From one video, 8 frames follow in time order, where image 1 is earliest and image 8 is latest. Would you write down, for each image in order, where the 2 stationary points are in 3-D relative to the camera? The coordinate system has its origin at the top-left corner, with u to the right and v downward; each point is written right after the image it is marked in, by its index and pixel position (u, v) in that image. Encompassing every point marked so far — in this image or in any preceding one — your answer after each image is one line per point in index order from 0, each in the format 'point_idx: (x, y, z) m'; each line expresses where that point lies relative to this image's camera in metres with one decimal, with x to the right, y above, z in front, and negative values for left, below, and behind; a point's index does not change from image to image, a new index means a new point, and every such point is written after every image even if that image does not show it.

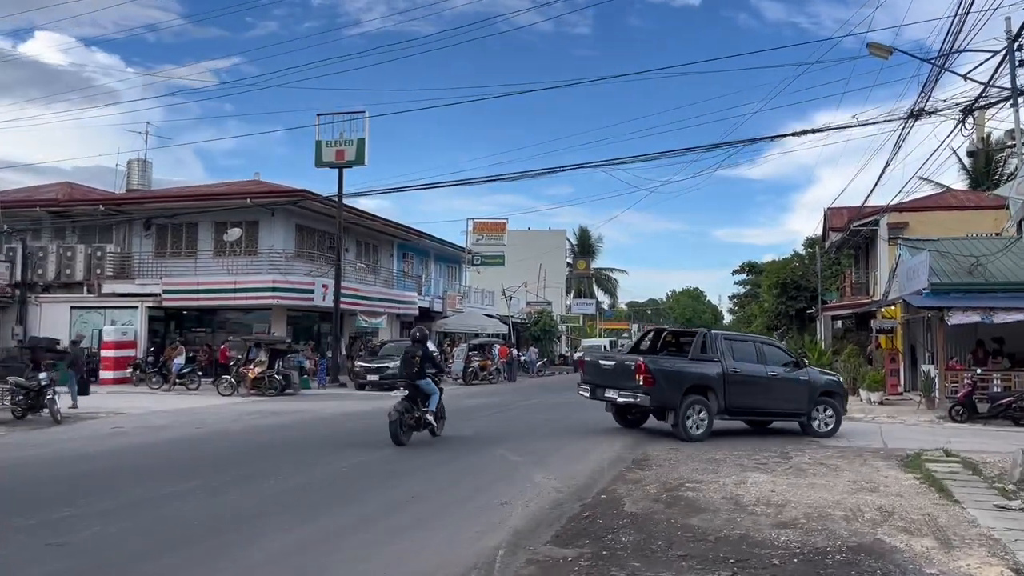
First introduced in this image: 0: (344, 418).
0: (-3.6, -2.7, +18.3) m
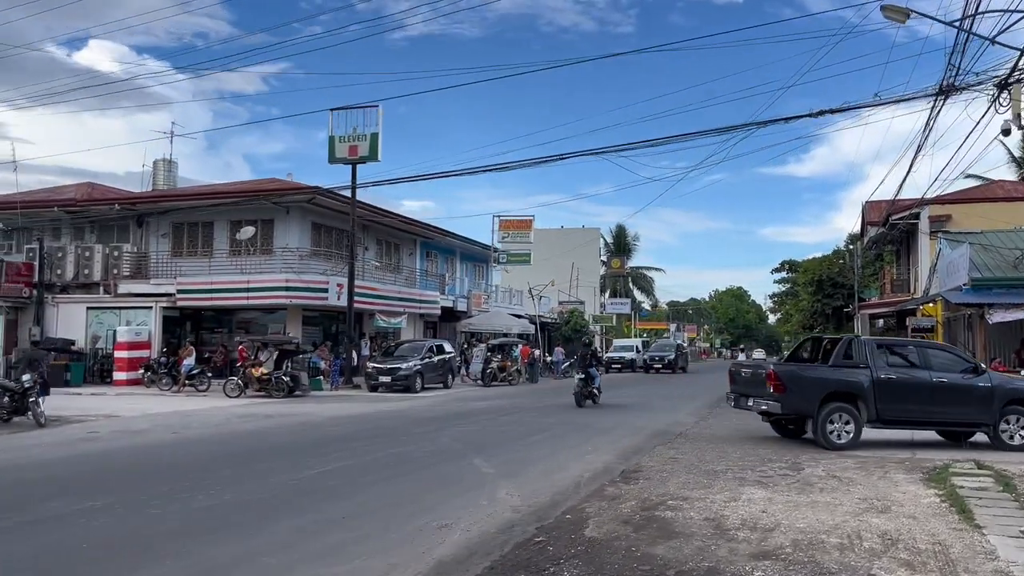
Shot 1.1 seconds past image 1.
0: (-3.6, -2.7, +17.5) m
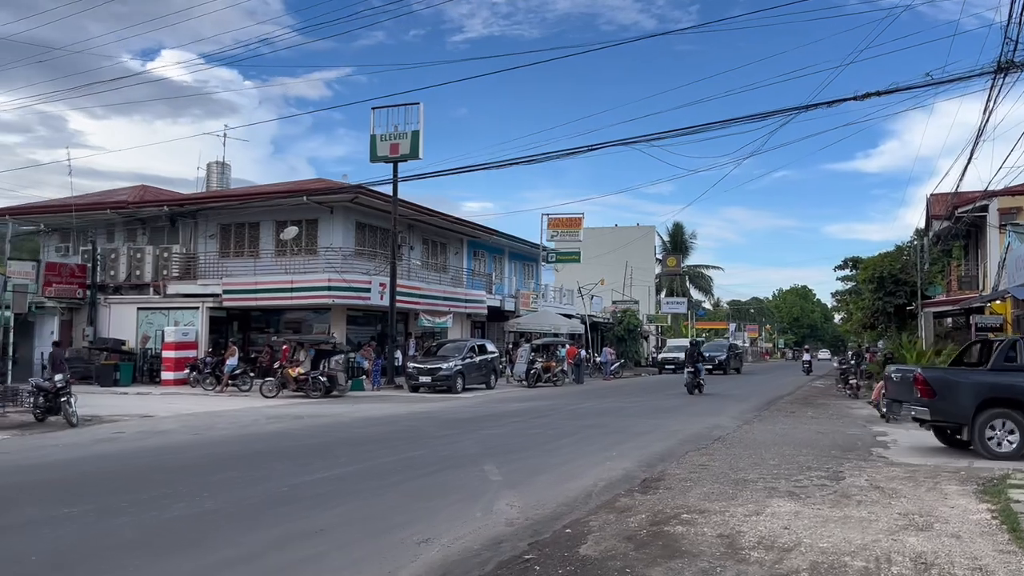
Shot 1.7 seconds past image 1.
0: (-2.9, -2.7, +17.1) m
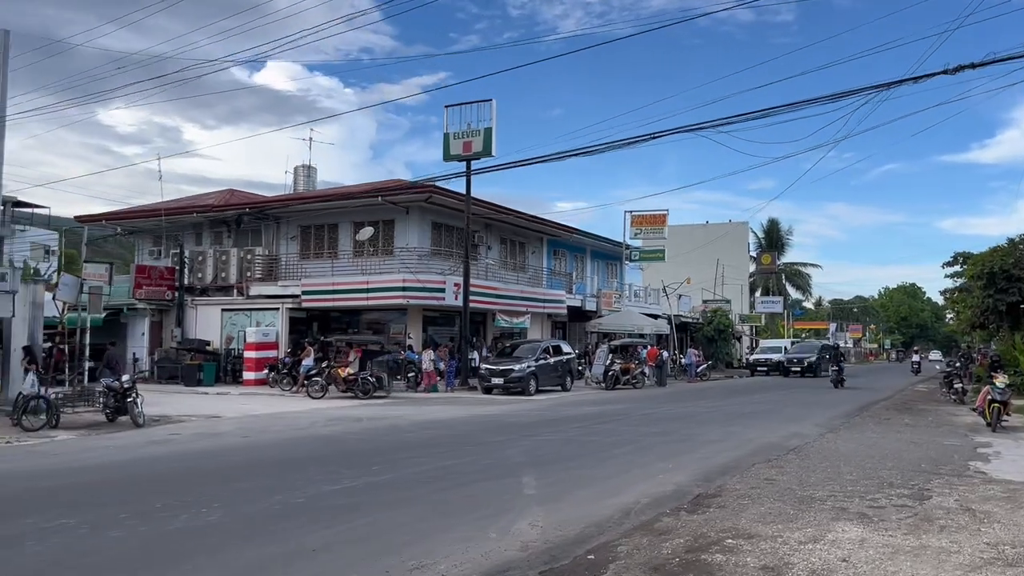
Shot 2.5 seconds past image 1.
0: (-1.7, -2.7, +16.7) m
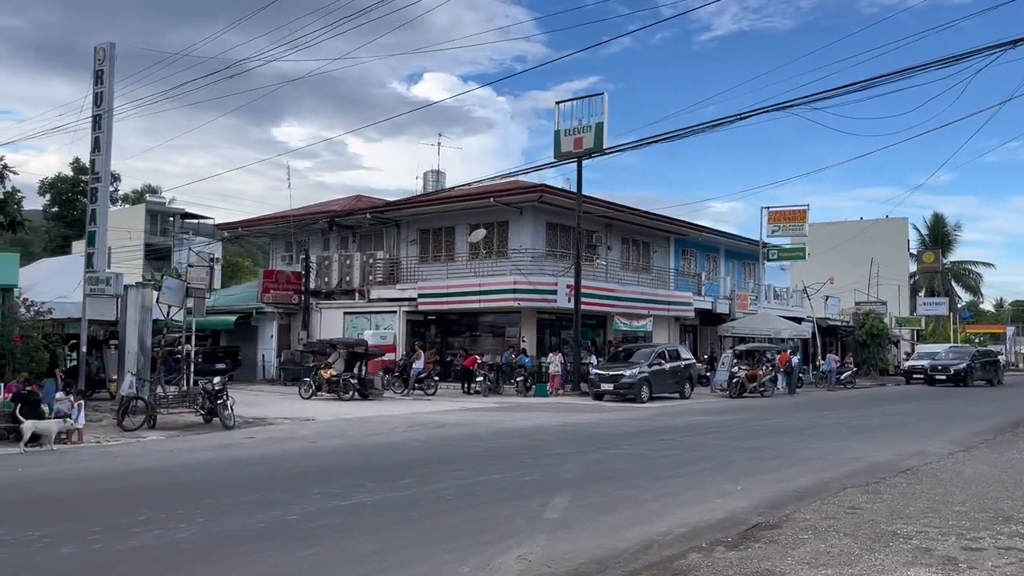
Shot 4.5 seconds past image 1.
0: (-0.1, -2.7, +15.9) m
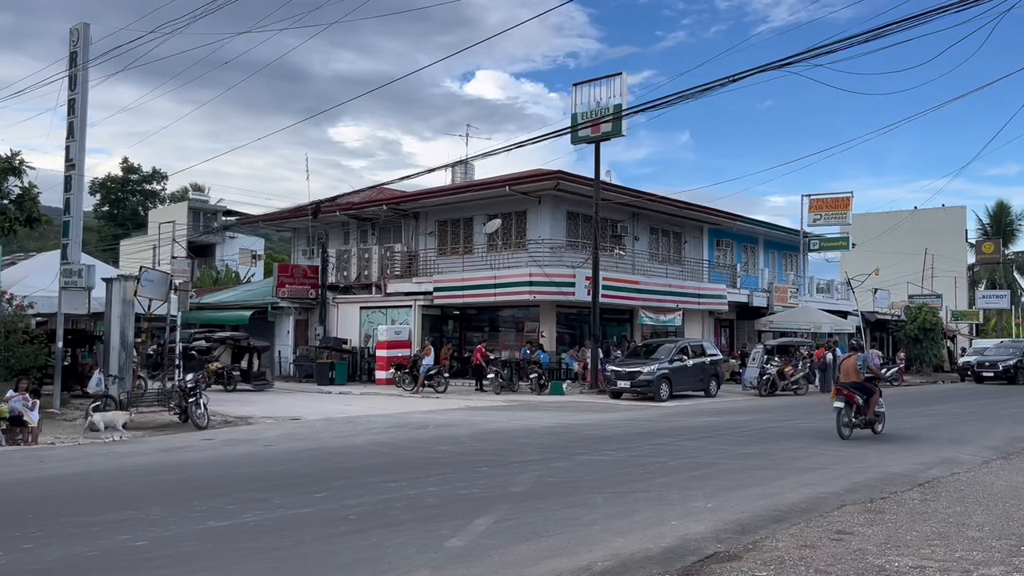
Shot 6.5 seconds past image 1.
0: (-0.4, -2.5, +14.6) m
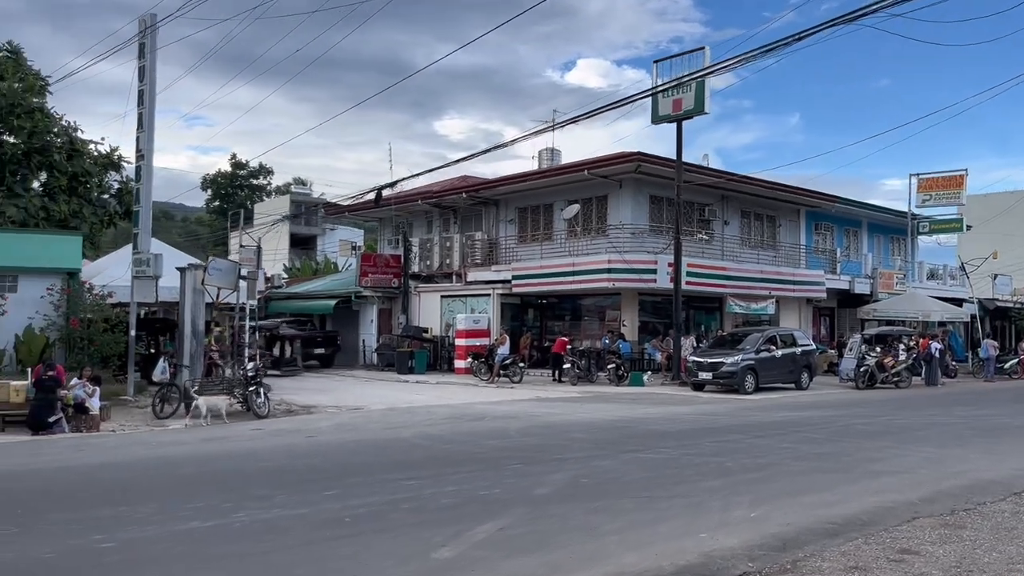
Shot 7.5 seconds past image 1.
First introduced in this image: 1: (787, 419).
0: (+0.6, -2.3, +13.9) m
1: (+5.2, -2.5, +16.4) m
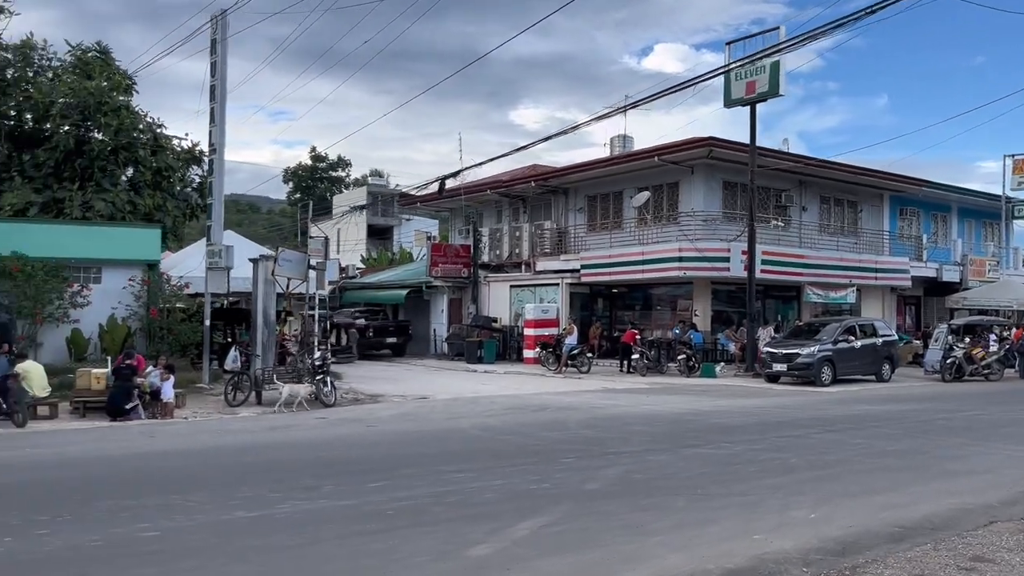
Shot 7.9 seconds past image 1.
0: (+1.6, -2.1, +13.7) m
1: (+6.4, -2.3, +15.7) m
